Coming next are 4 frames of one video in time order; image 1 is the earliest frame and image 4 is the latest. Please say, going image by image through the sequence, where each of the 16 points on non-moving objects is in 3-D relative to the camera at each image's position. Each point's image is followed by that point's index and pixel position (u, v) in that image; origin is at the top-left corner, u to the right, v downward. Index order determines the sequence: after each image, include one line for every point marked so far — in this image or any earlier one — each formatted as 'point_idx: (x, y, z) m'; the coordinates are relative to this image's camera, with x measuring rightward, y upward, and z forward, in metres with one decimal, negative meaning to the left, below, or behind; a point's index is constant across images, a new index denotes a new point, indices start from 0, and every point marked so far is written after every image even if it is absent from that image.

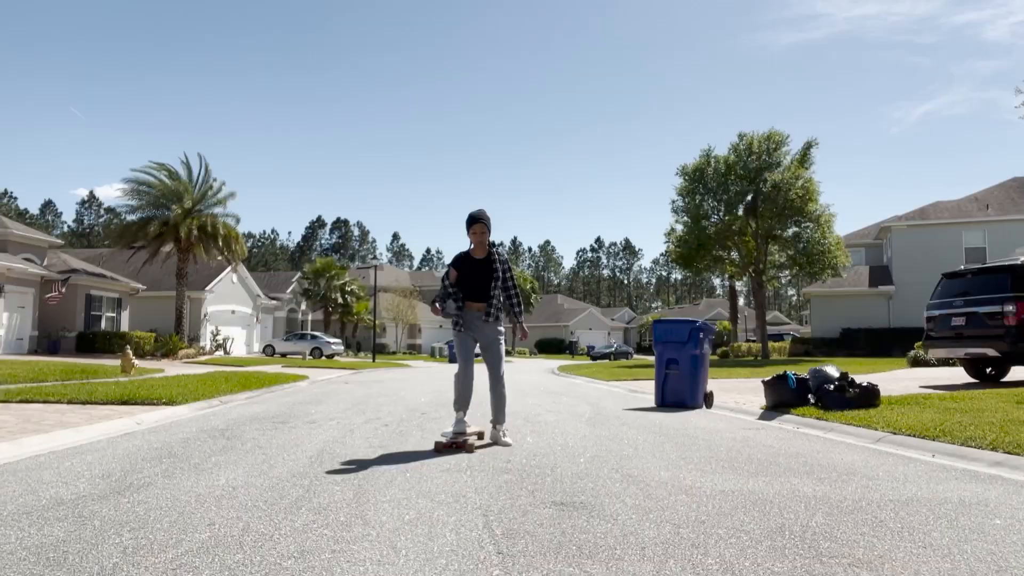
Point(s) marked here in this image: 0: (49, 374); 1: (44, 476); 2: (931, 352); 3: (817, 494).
0: (-10.3, -2.0, +17.8) m
1: (-3.3, -1.3, +5.6) m
2: (+8.3, -1.2, +15.6) m
3: (+1.8, -1.3, +4.9) m
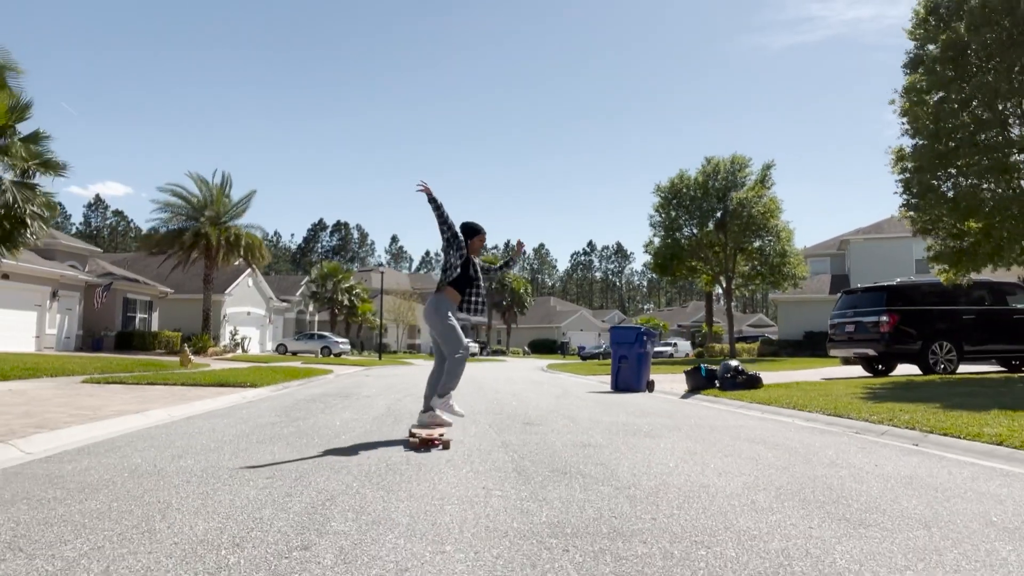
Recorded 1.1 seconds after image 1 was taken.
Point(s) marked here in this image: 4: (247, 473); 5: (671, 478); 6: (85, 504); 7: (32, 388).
0: (-10.5, -2.2, +22.3) m
1: (-3.4, -1.6, +10.2) m
2: (+8.1, -1.6, +20.2) m
3: (+1.7, -1.6, +9.5) m
4: (-1.8, -1.3, +5.5) m
5: (+1.0, -1.3, +5.3) m
6: (-2.5, -1.2, +4.6) m
7: (-8.2, -1.7, +13.7) m
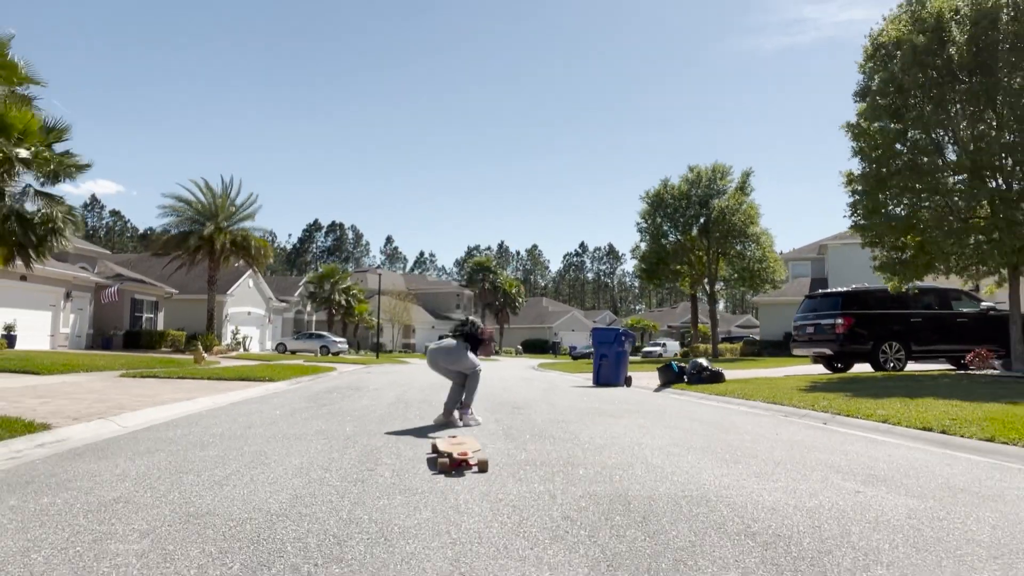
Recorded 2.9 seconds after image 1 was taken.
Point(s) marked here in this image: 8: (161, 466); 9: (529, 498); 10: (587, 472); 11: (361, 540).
0: (-10.8, -2.3, +24.3) m
1: (-3.6, -1.7, +12.2) m
2: (+7.9, -1.7, +22.3) m
3: (+1.6, -1.7, +11.6) m
4: (-1.9, -1.4, +7.6) m
5: (+0.9, -1.4, +7.3) m
6: (-2.6, -1.4, +6.6) m
7: (-8.4, -1.8, +15.7) m
8: (-2.6, -1.3, +5.9) m
9: (+0.1, -1.2, +4.6) m
10: (+0.5, -1.2, +5.4) m
11: (-0.7, -1.1, +3.7) m
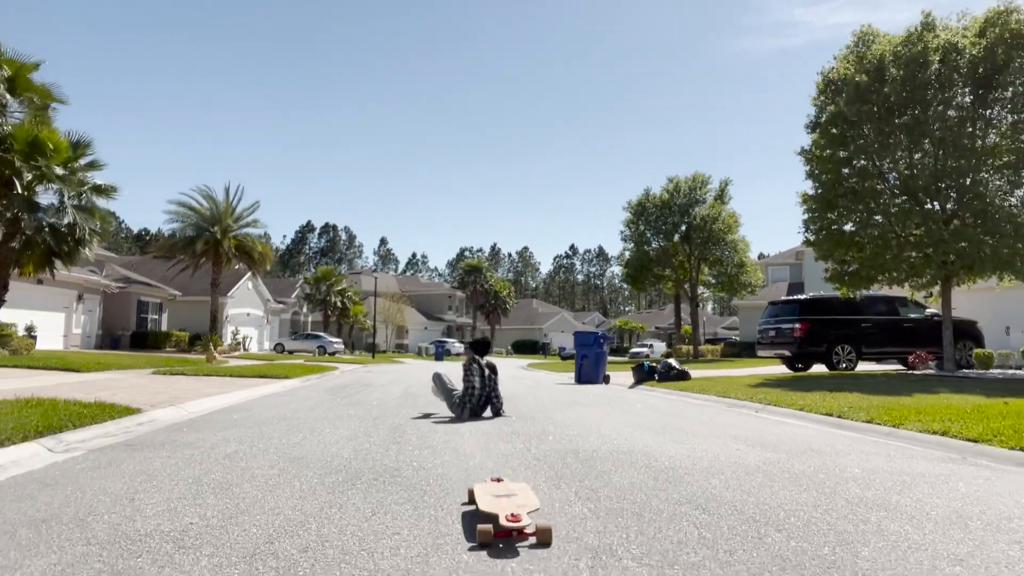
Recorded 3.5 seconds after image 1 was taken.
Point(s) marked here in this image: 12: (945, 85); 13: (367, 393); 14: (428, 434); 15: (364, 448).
0: (-11.1, -2.5, +26.4) m
1: (-3.7, -1.9, +14.4) m
2: (+7.6, -2.0, +24.7) m
3: (+1.4, -1.9, +13.8) m
4: (-2.0, -1.6, +9.8) m
5: (+0.8, -1.6, +9.6) m
6: (-2.7, -1.5, +8.9) m
7: (-8.6, -2.0, +17.9) m
8: (-2.7, -1.5, +8.1) m
9: (0.0, -1.4, +6.8) m
10: (+0.4, -1.4, +7.7) m
11: (-0.8, -1.3, +5.9) m
12: (+10.5, +4.9, +19.6) m
13: (-2.9, -2.1, +16.2) m
14: (-0.8, -1.4, +8.1) m
15: (-1.3, -1.4, +7.0) m
